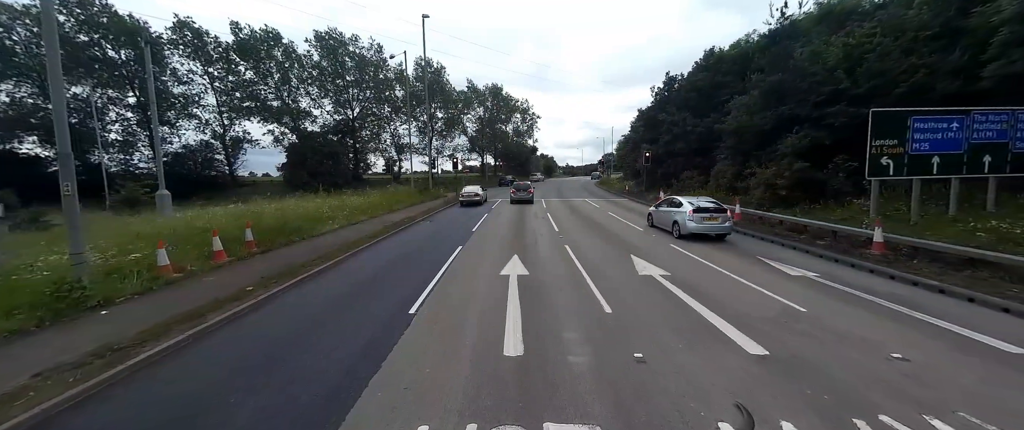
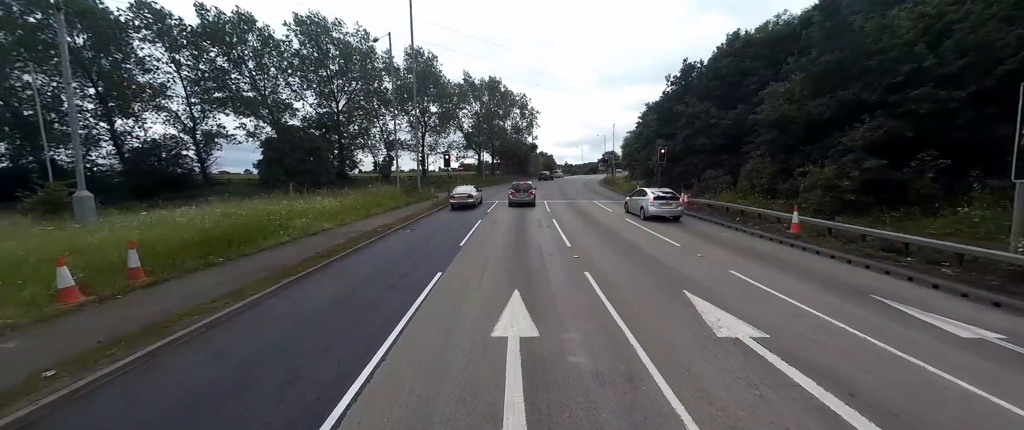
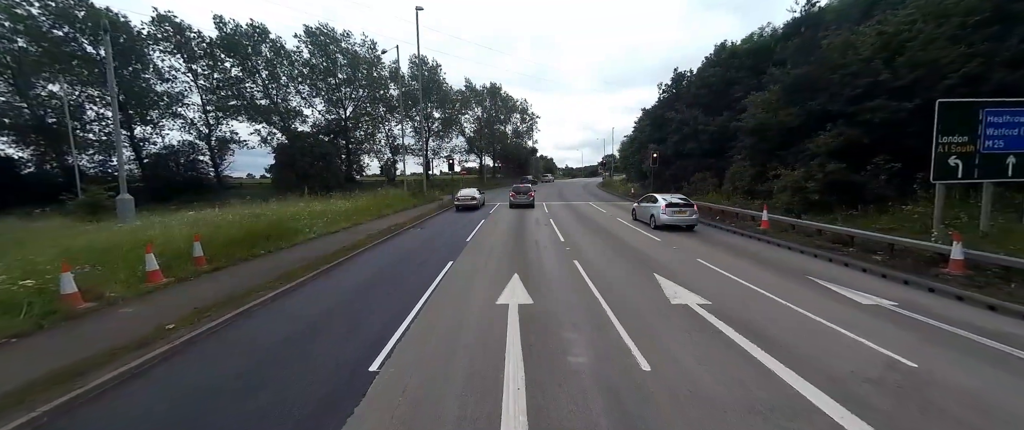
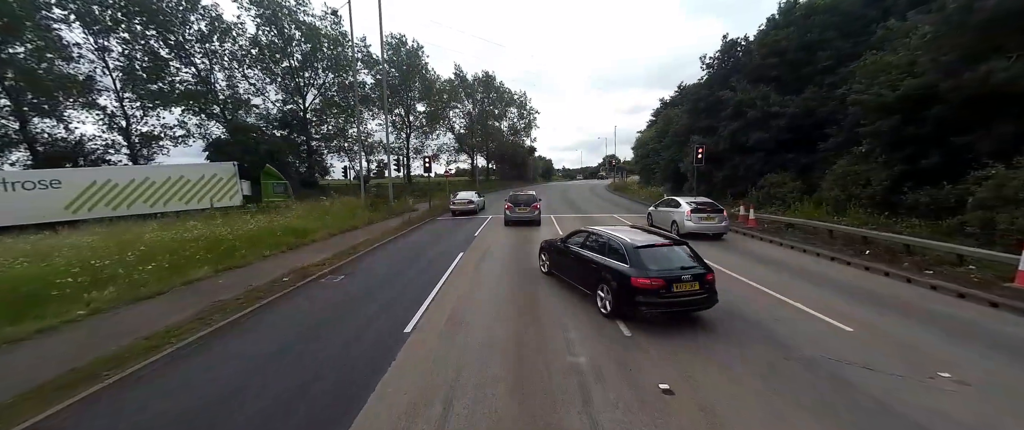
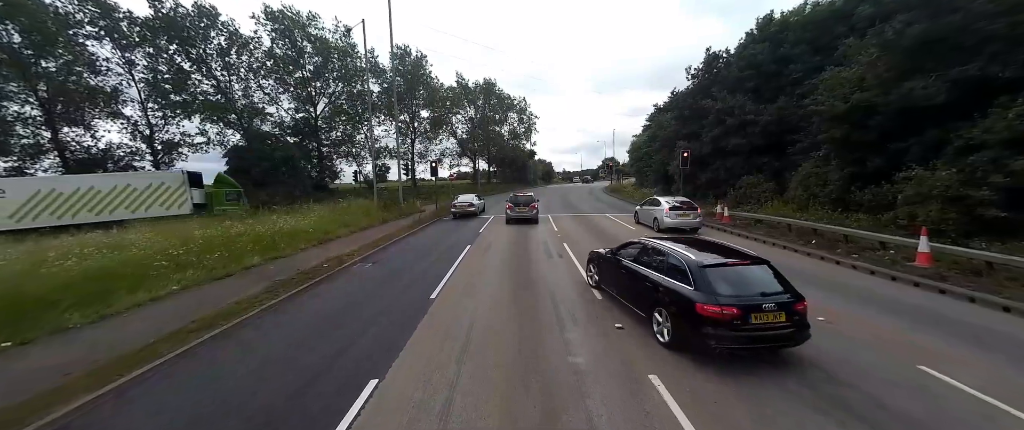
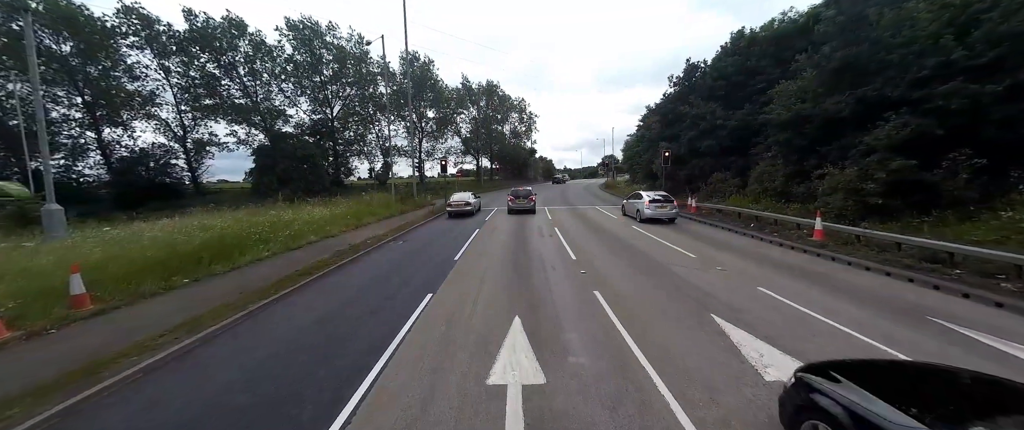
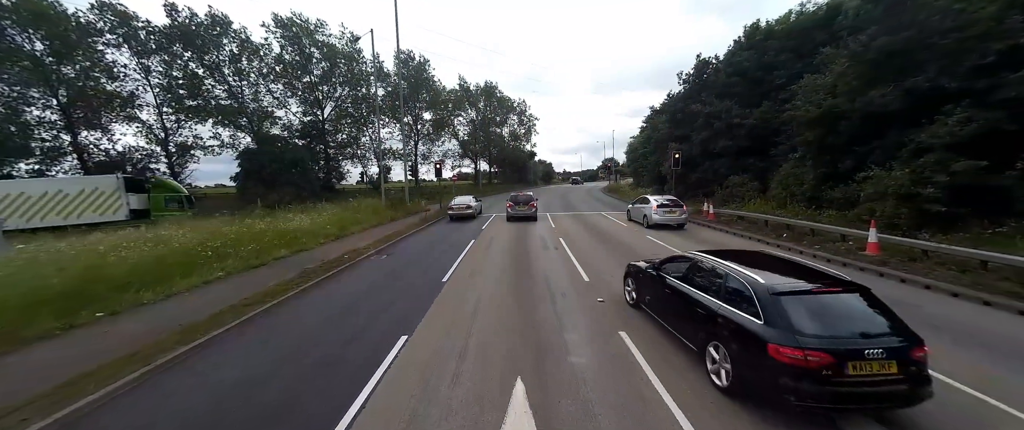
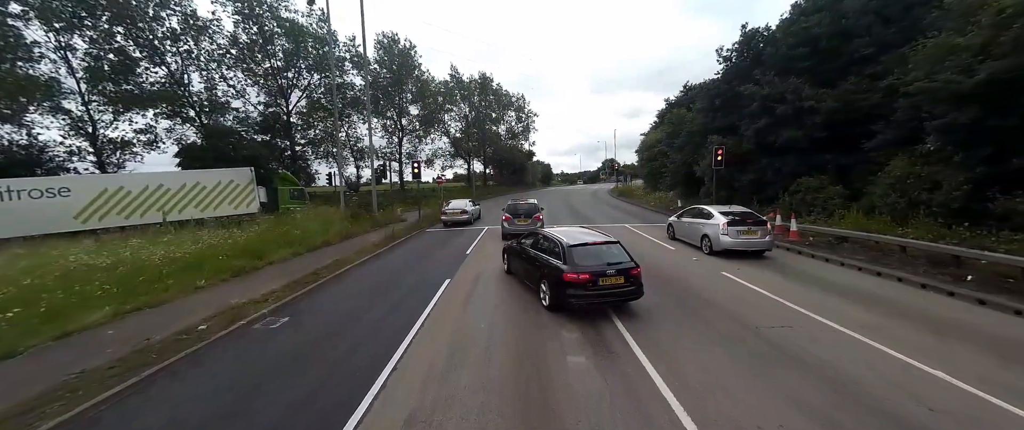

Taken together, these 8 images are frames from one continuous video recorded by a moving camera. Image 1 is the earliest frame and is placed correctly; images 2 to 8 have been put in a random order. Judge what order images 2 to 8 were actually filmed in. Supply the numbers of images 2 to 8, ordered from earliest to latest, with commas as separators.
3, 2, 6, 7, 5, 4, 8
